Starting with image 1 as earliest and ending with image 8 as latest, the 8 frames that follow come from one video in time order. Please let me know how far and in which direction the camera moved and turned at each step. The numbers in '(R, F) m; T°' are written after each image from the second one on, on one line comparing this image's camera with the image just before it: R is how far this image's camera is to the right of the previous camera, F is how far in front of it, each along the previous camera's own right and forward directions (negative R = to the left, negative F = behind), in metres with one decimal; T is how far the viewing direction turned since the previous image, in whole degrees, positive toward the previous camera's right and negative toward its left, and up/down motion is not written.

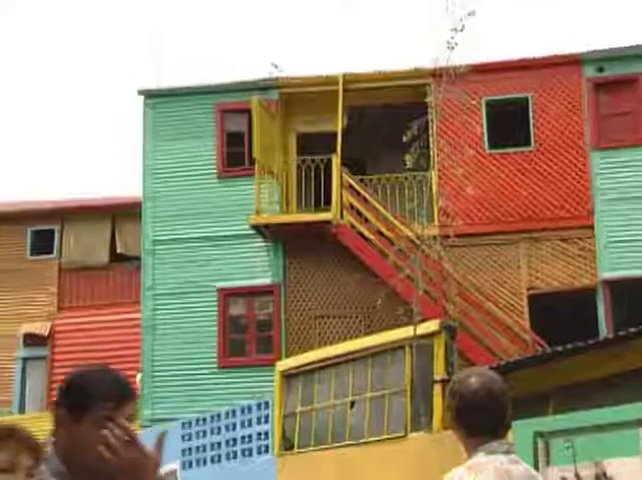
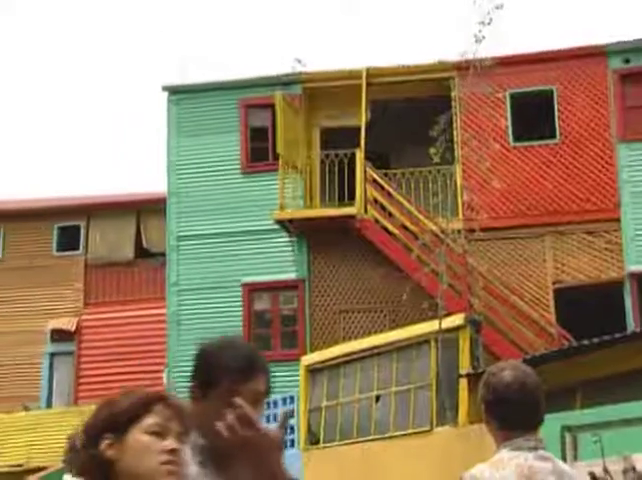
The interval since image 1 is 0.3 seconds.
(0.0, 0.0) m; -1°
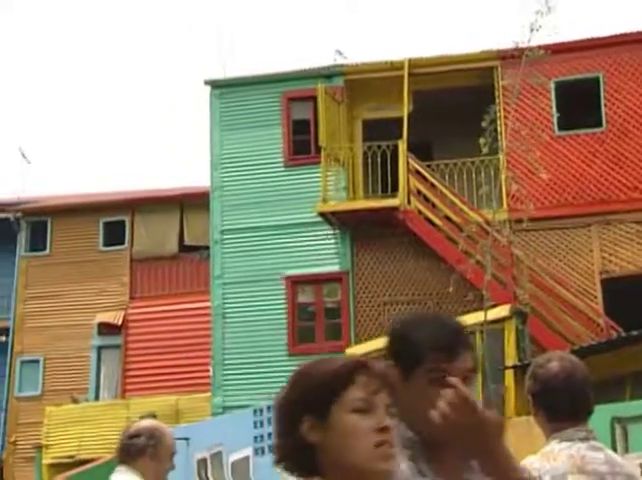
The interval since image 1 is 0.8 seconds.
(0.0, 0.0) m; -3°
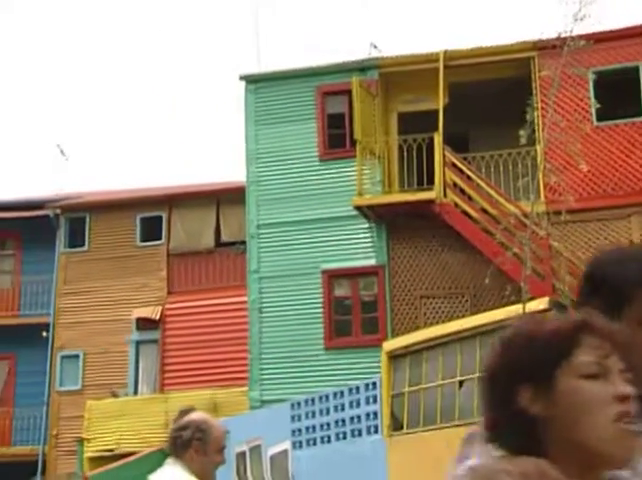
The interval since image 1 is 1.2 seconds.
(0.0, 0.0) m; -2°
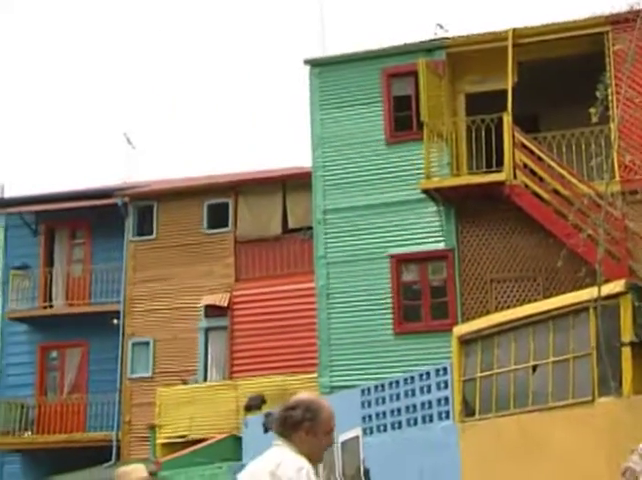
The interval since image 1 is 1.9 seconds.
(0.0, +0.2) m; -4°
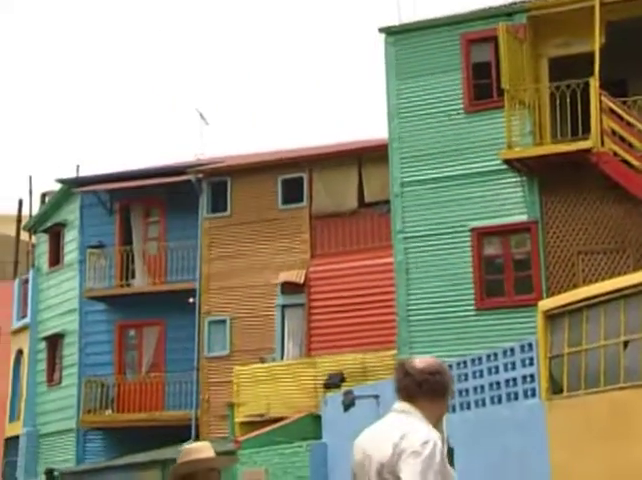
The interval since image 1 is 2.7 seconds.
(-0.2, +0.5) m; -4°
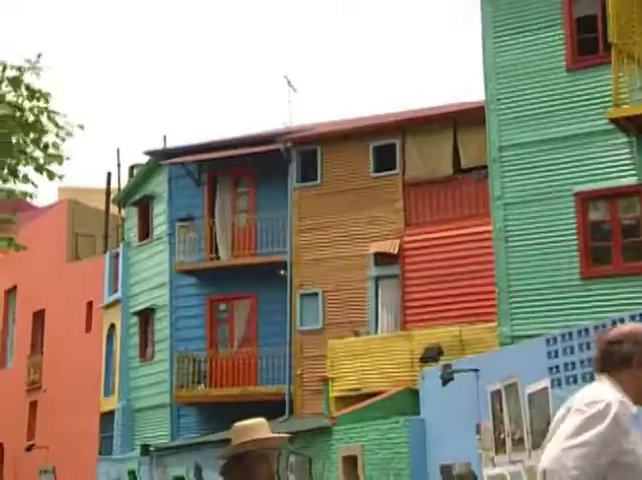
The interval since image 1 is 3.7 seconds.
(-0.2, +0.7) m; -5°
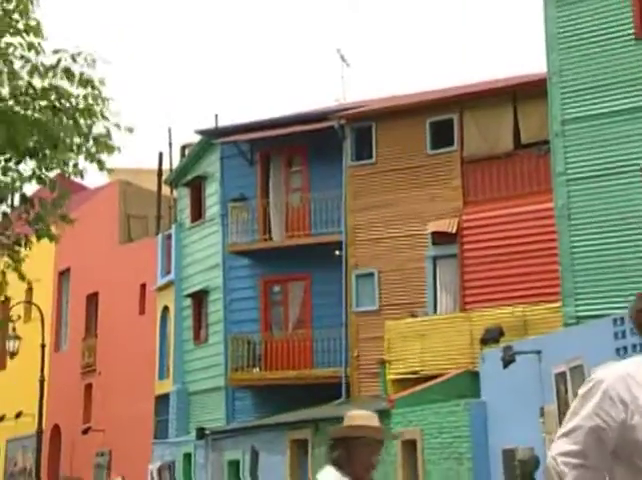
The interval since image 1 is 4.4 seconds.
(-0.2, +0.5) m; -3°
